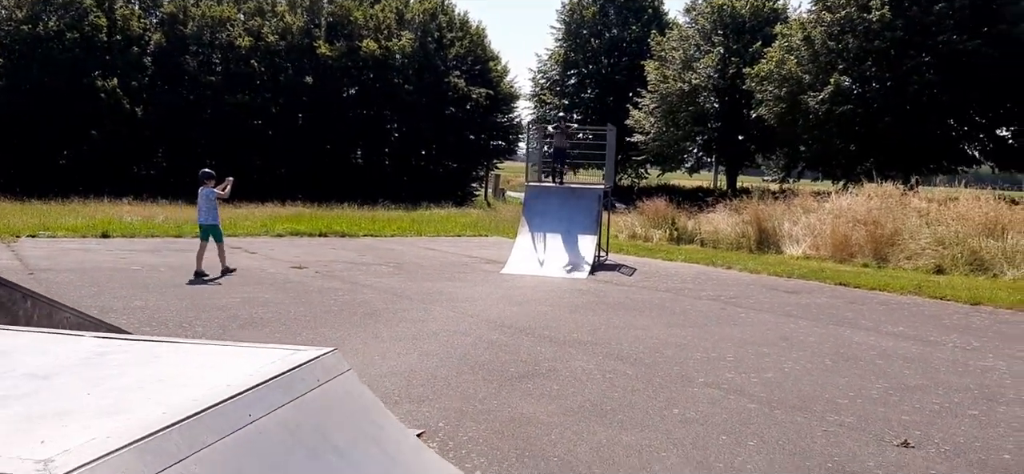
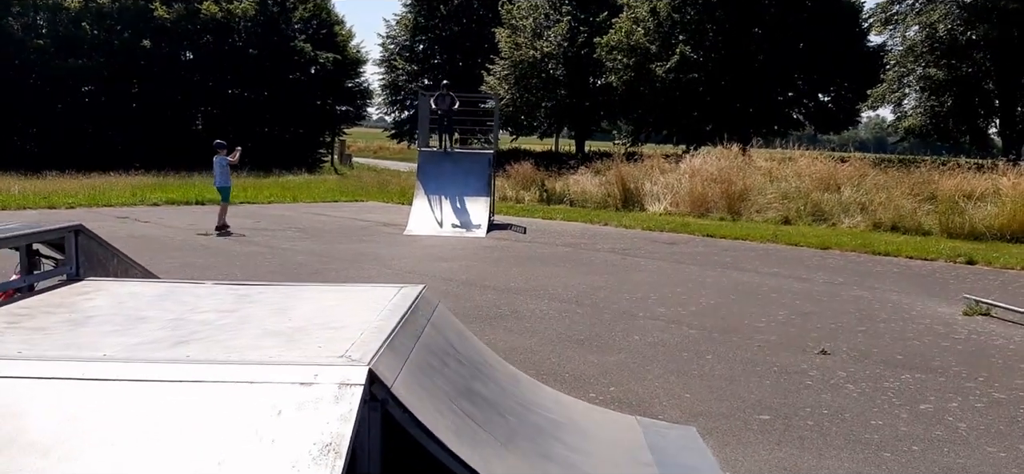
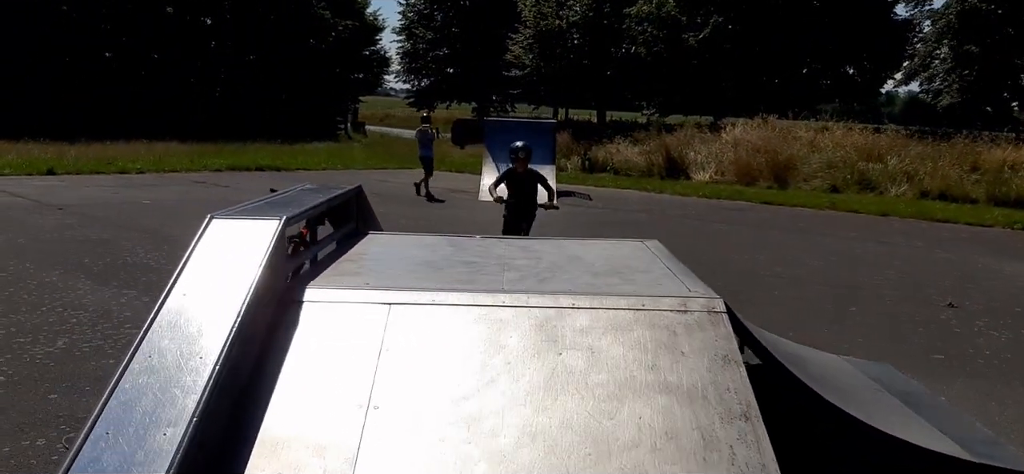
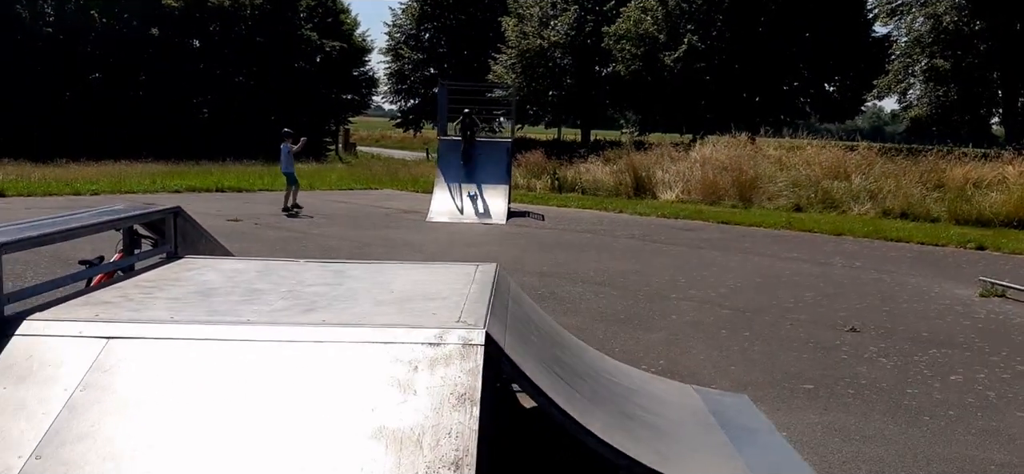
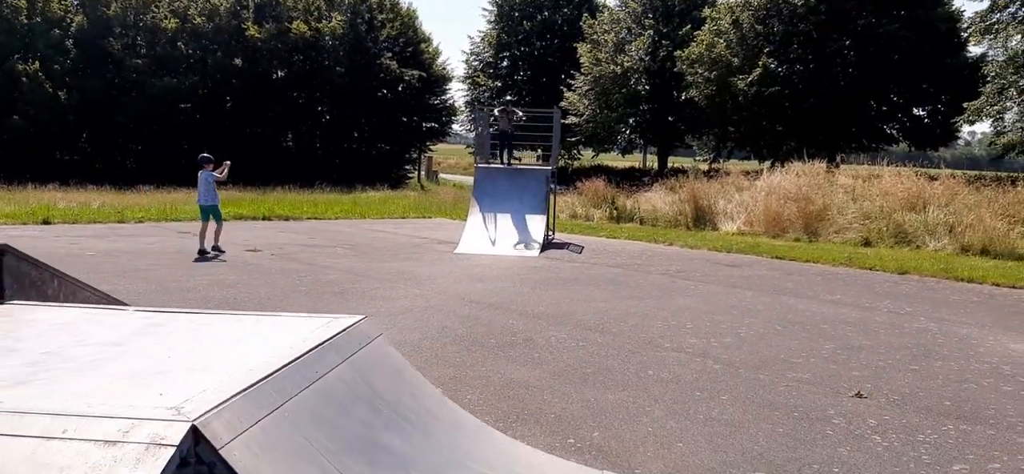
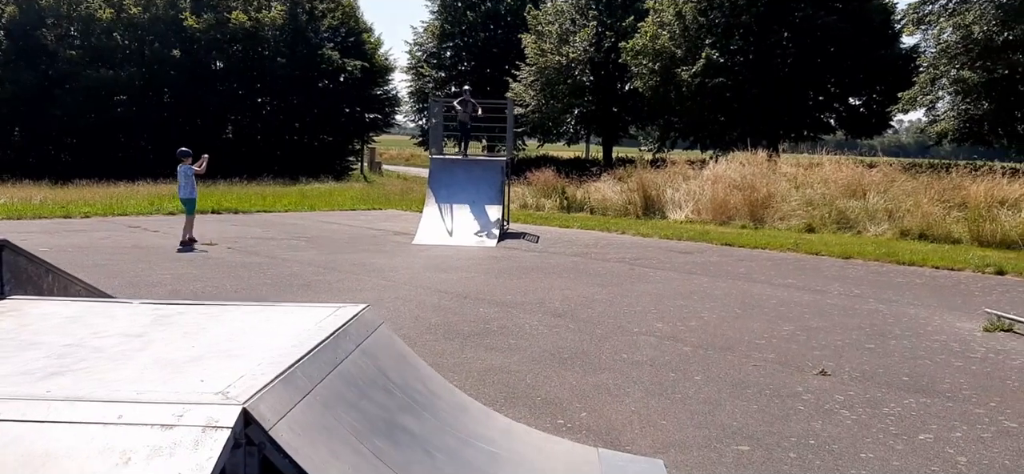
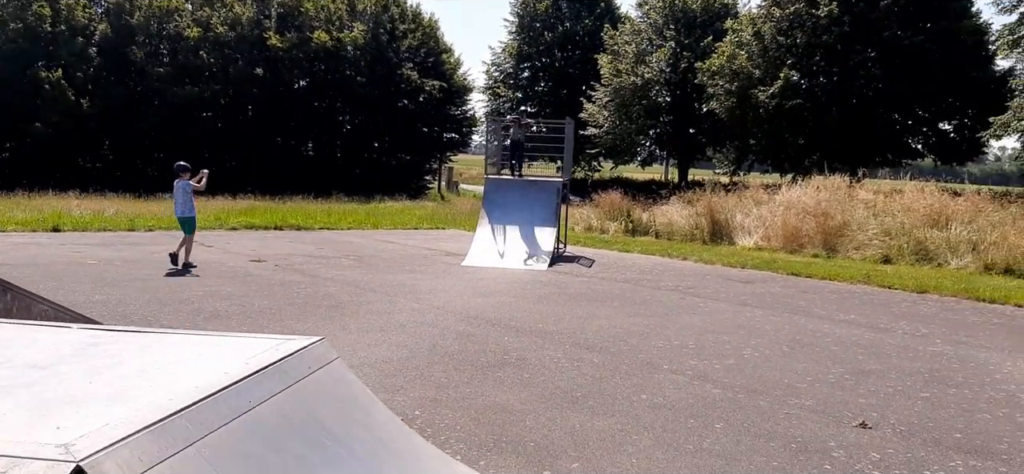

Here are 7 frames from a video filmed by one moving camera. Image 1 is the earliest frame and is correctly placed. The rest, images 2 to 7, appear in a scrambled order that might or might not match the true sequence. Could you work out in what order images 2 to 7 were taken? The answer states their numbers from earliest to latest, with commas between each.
7, 5, 6, 2, 4, 3
